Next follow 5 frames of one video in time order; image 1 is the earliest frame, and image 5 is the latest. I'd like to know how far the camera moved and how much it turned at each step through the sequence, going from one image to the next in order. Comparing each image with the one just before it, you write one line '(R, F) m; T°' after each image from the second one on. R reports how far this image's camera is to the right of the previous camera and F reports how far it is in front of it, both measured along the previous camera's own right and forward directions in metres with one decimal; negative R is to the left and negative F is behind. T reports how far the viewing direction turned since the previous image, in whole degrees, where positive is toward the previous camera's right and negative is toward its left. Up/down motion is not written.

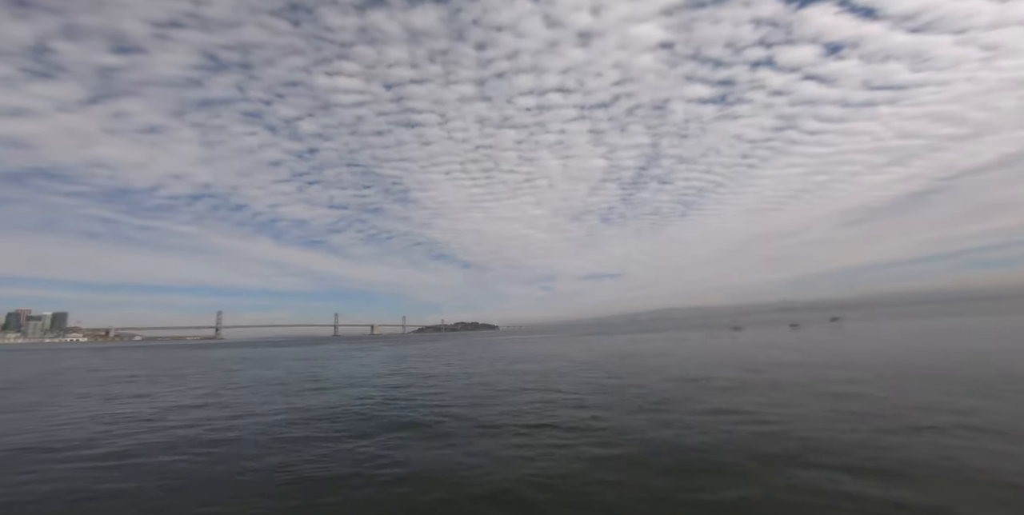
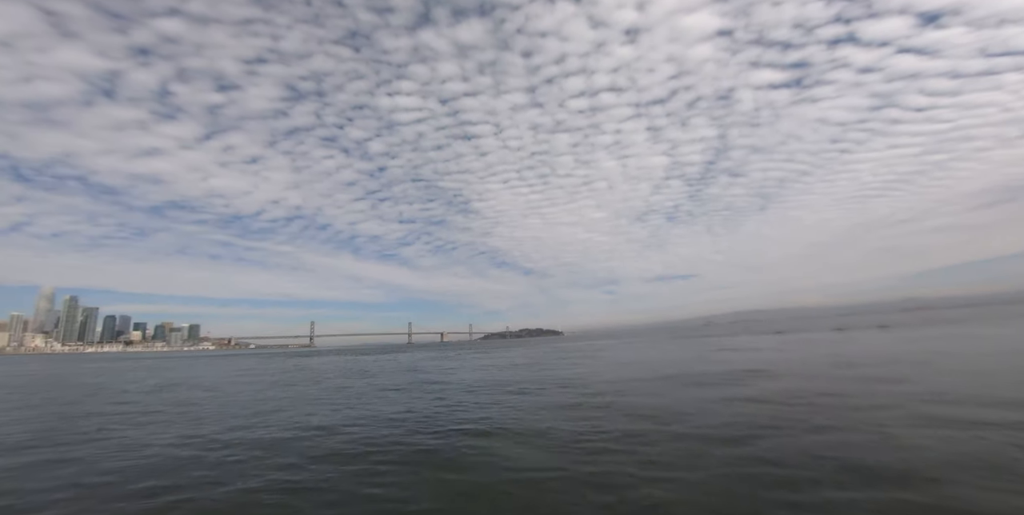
(+1.3, -5.1) m; -9°
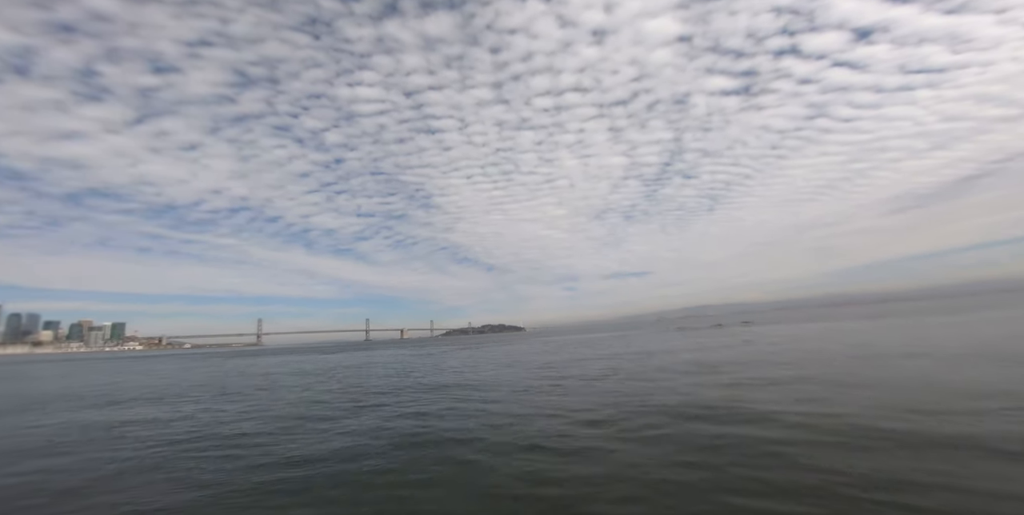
(-0.9, +3.7) m; +5°
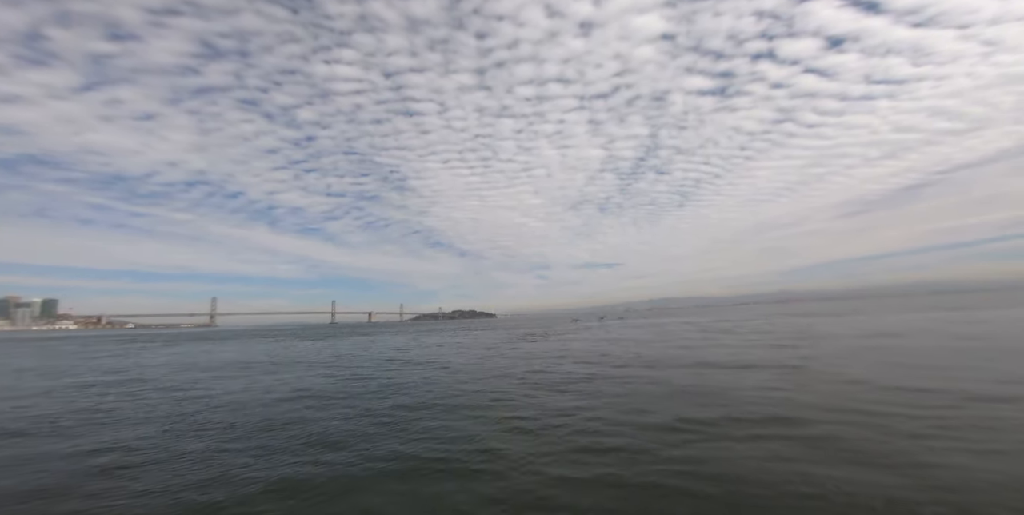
(+0.1, +3.1) m; +4°
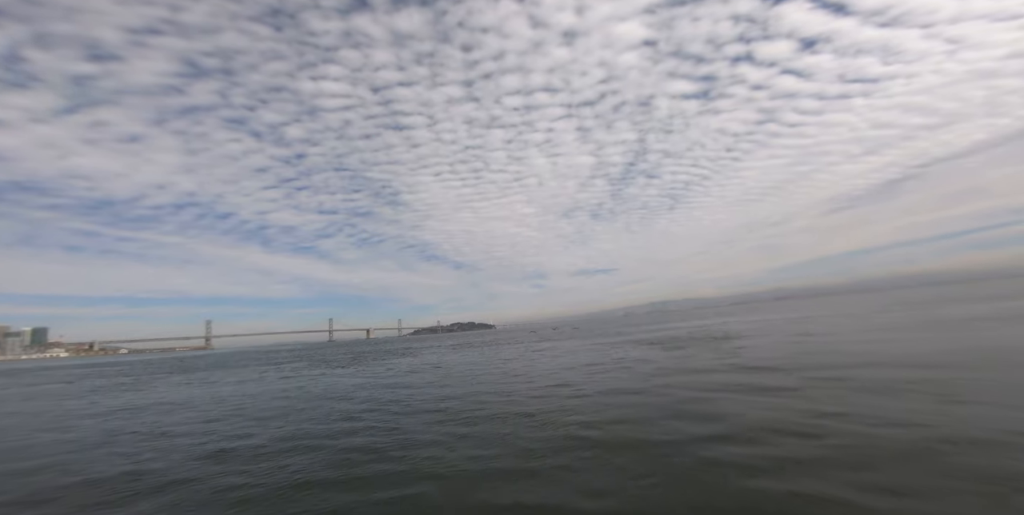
(-1.9, +1.5) m; +1°
